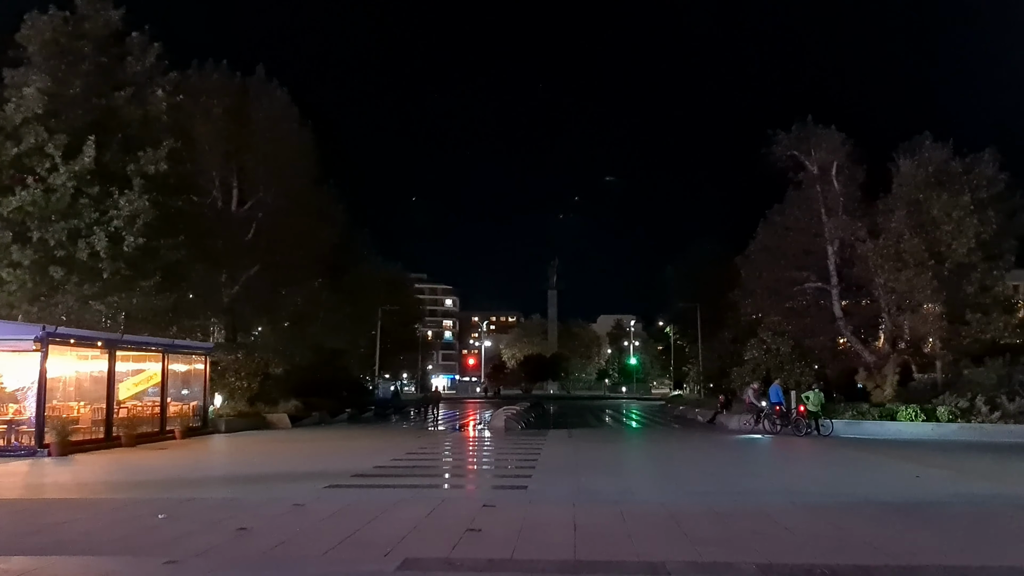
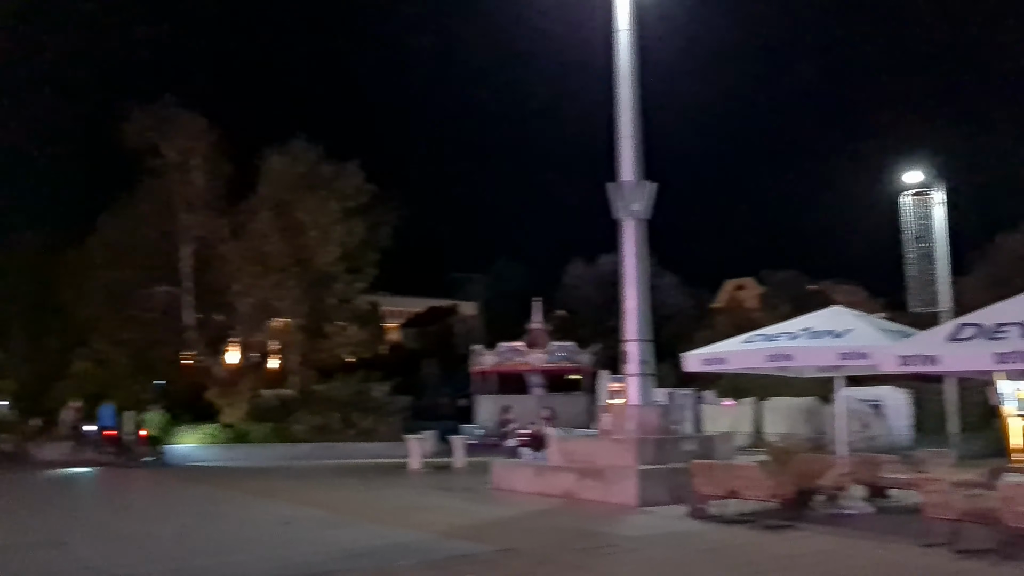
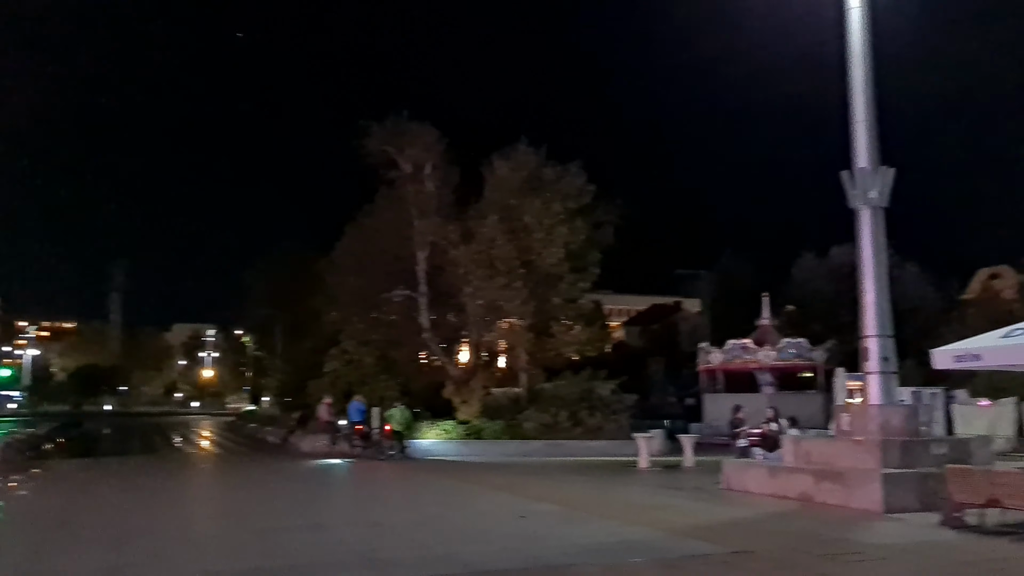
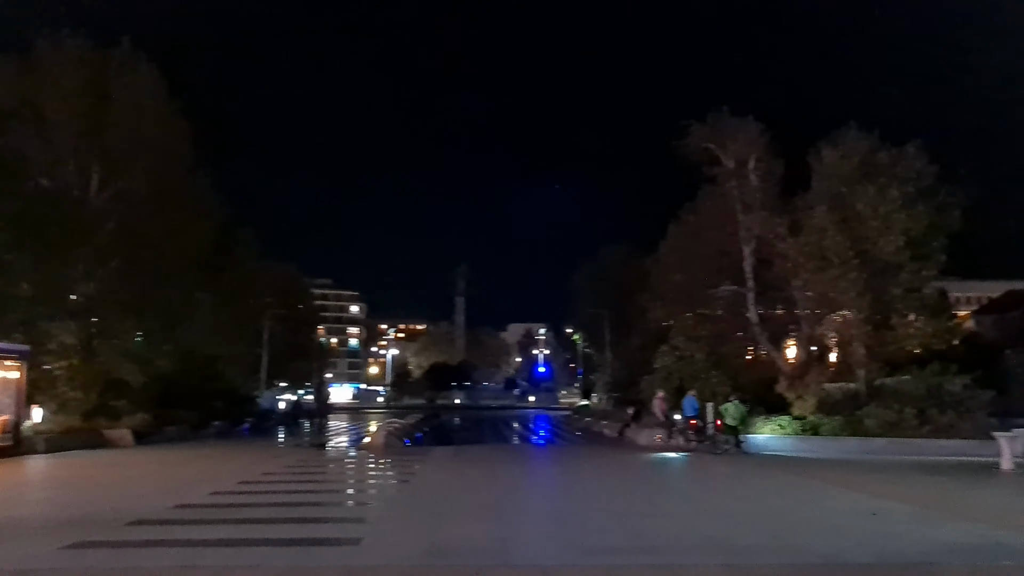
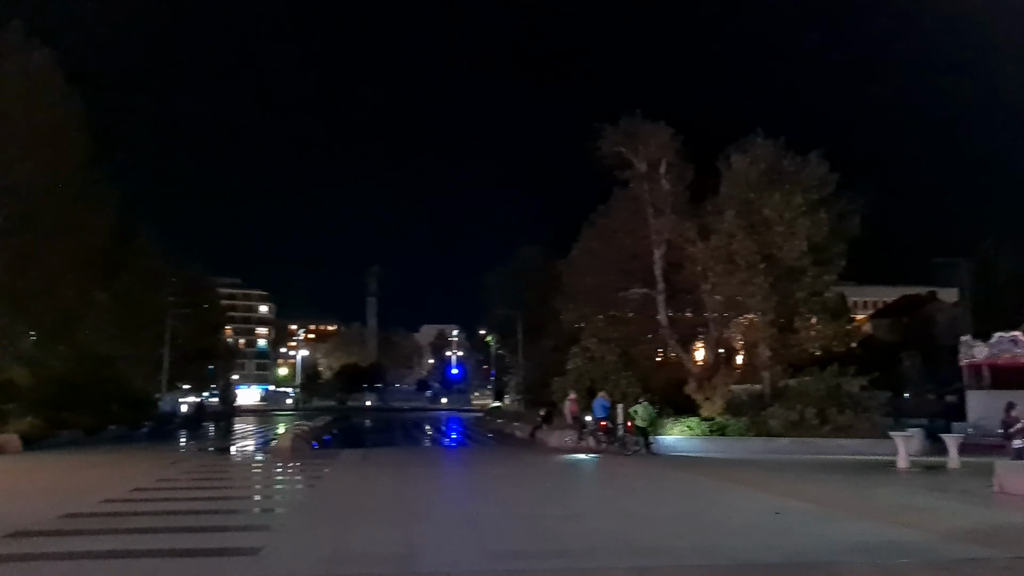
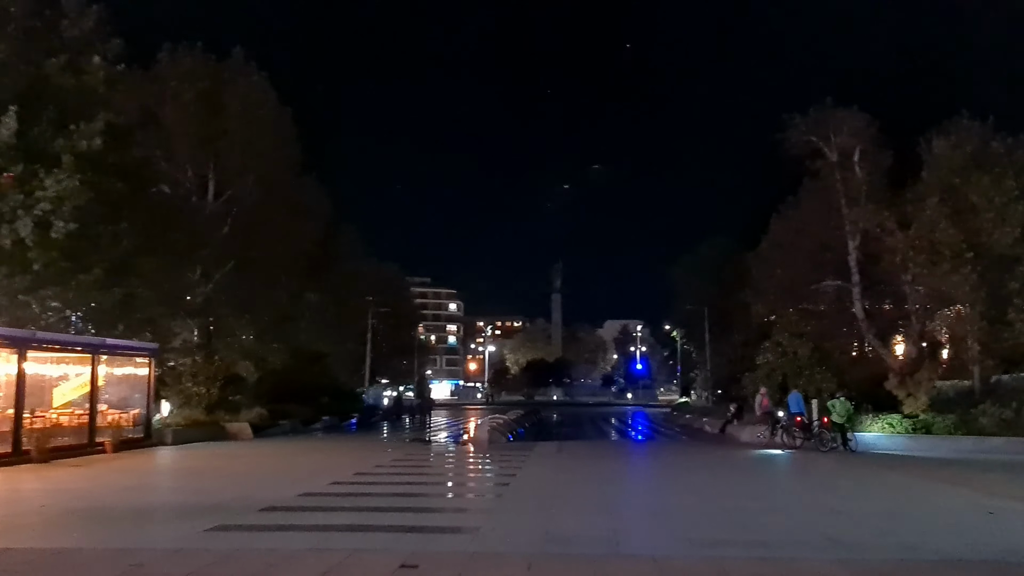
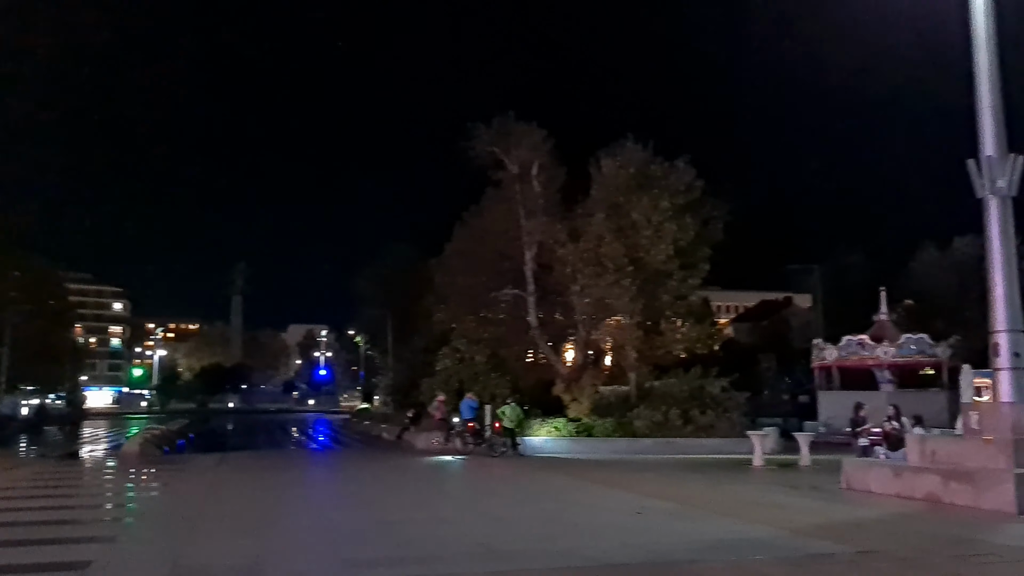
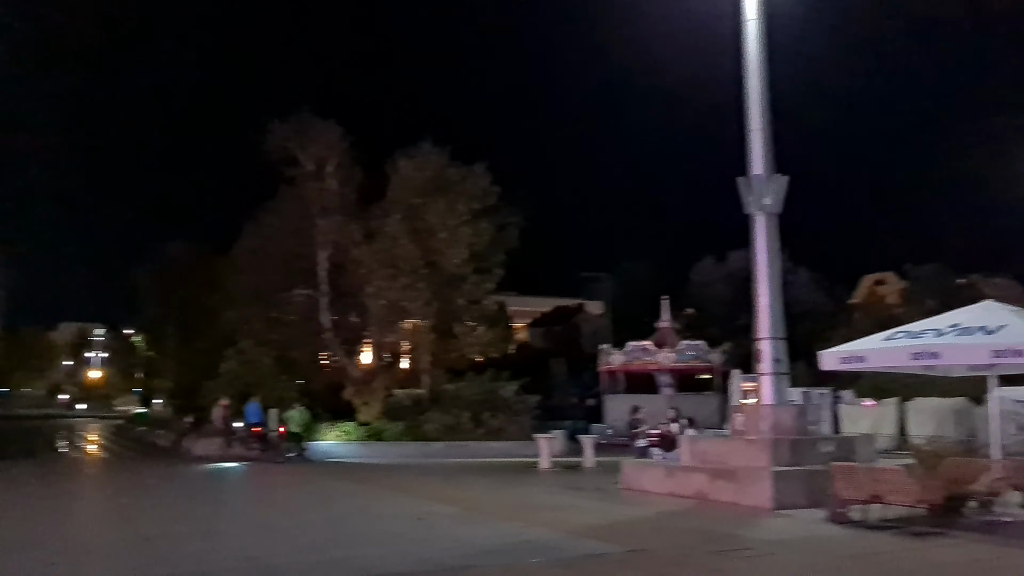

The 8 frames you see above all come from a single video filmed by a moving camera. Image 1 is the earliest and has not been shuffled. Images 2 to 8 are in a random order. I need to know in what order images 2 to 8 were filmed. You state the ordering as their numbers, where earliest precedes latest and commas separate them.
6, 4, 5, 7, 3, 8, 2
